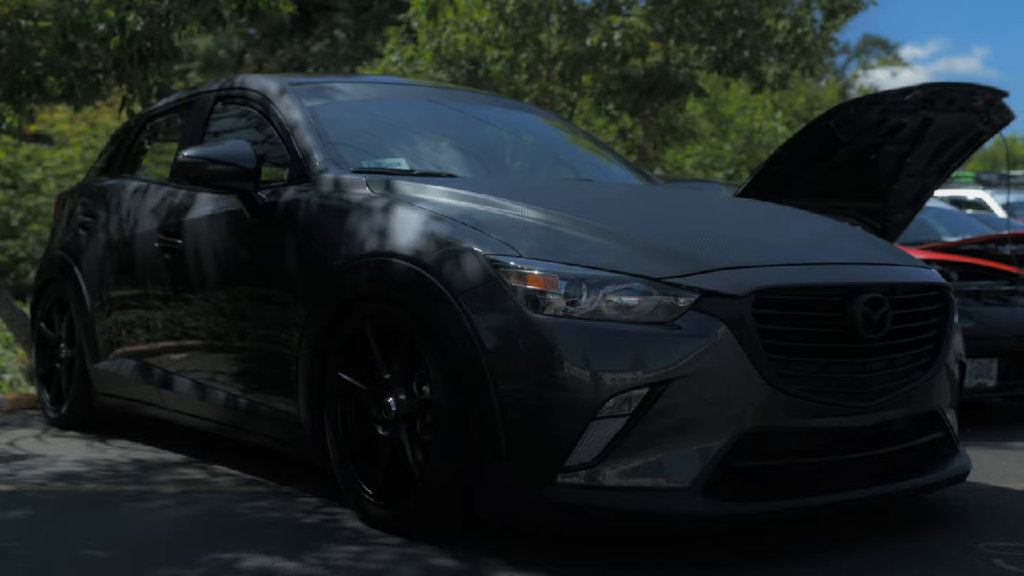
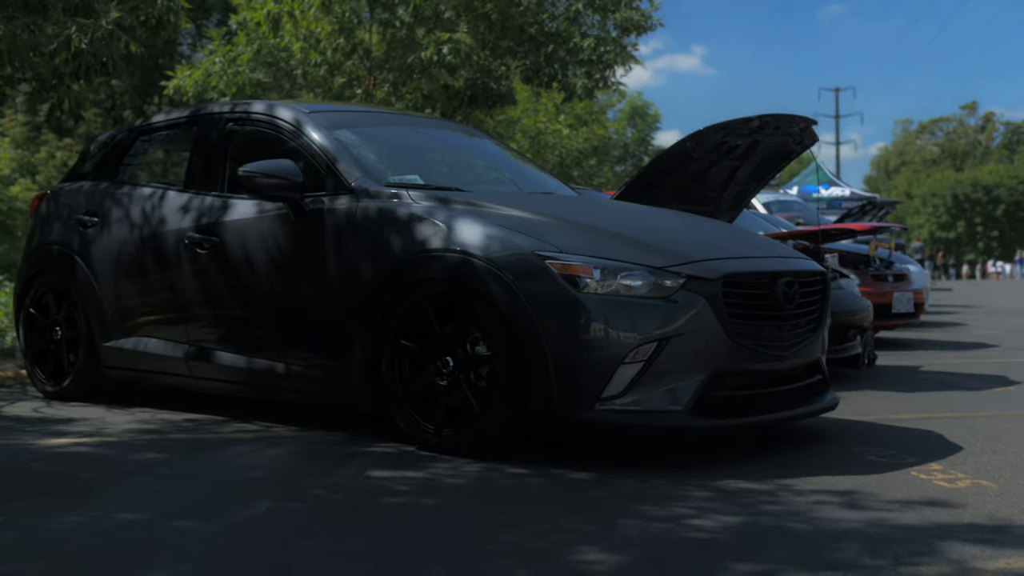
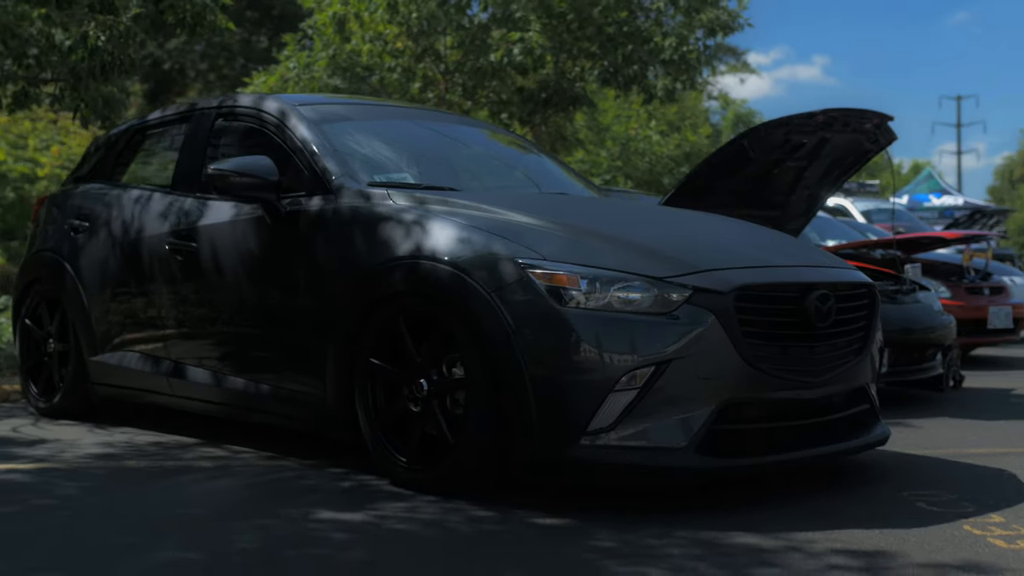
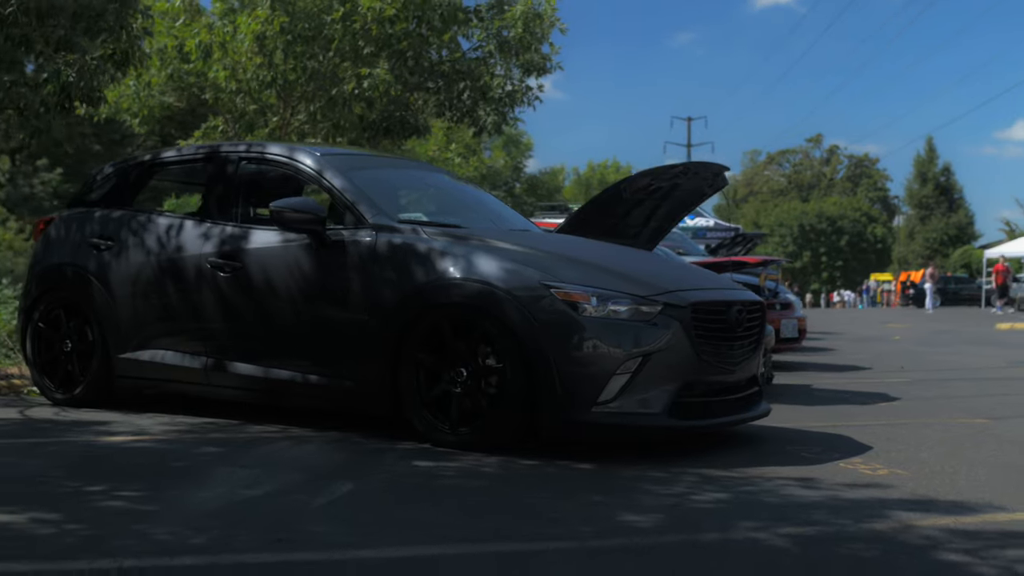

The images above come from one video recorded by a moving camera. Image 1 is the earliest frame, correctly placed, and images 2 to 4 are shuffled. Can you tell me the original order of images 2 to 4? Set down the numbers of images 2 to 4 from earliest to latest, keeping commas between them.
3, 2, 4
